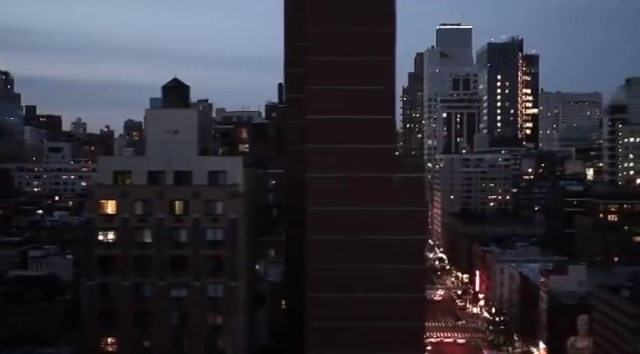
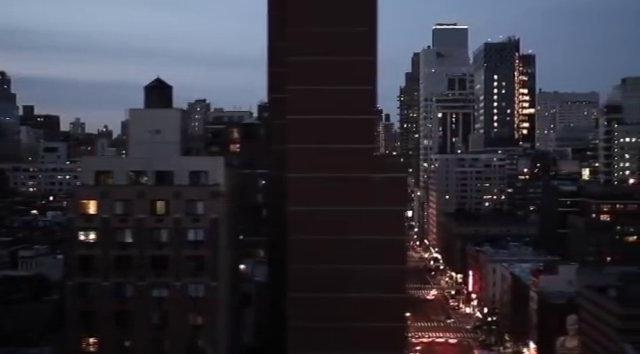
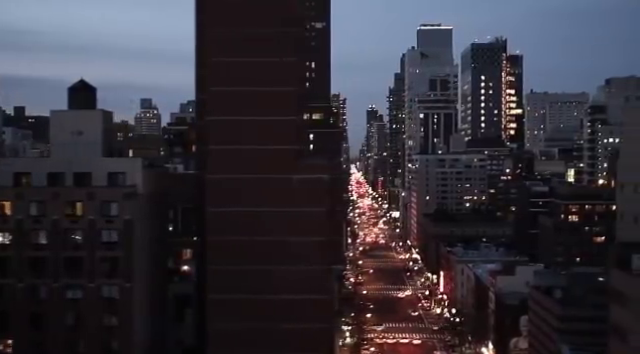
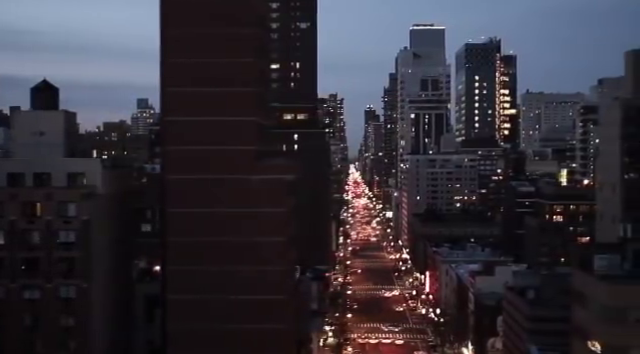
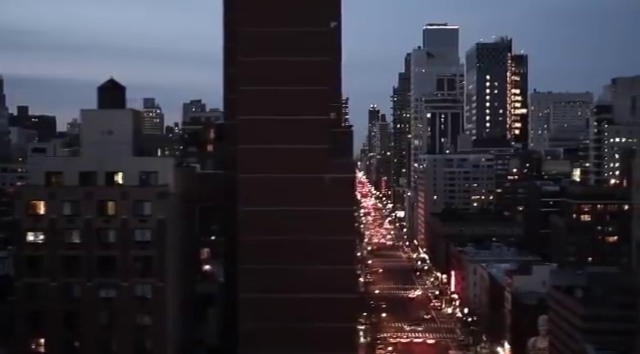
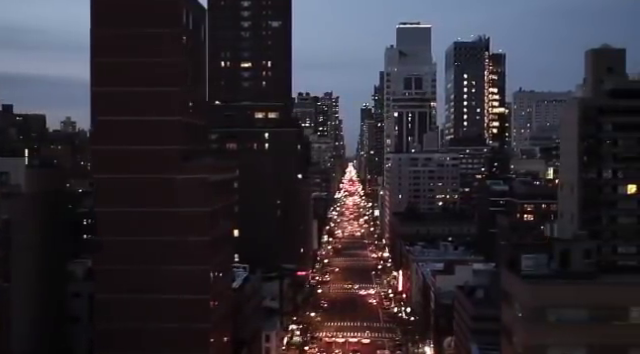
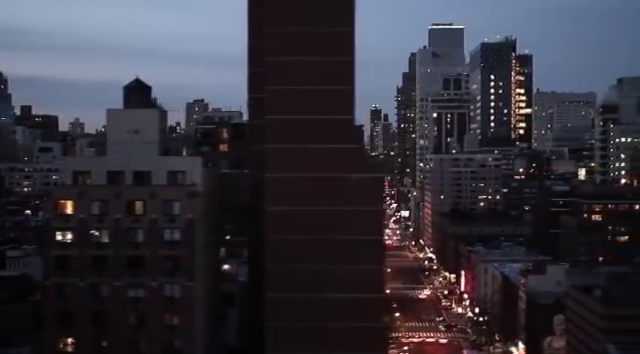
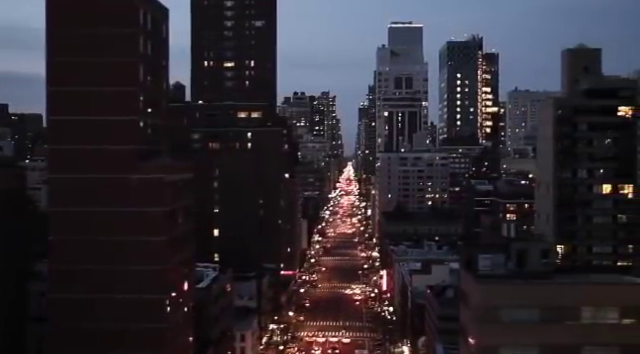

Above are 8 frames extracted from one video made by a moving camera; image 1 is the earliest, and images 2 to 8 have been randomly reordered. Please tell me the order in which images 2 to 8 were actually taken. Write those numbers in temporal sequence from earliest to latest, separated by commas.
2, 7, 5, 3, 4, 6, 8
